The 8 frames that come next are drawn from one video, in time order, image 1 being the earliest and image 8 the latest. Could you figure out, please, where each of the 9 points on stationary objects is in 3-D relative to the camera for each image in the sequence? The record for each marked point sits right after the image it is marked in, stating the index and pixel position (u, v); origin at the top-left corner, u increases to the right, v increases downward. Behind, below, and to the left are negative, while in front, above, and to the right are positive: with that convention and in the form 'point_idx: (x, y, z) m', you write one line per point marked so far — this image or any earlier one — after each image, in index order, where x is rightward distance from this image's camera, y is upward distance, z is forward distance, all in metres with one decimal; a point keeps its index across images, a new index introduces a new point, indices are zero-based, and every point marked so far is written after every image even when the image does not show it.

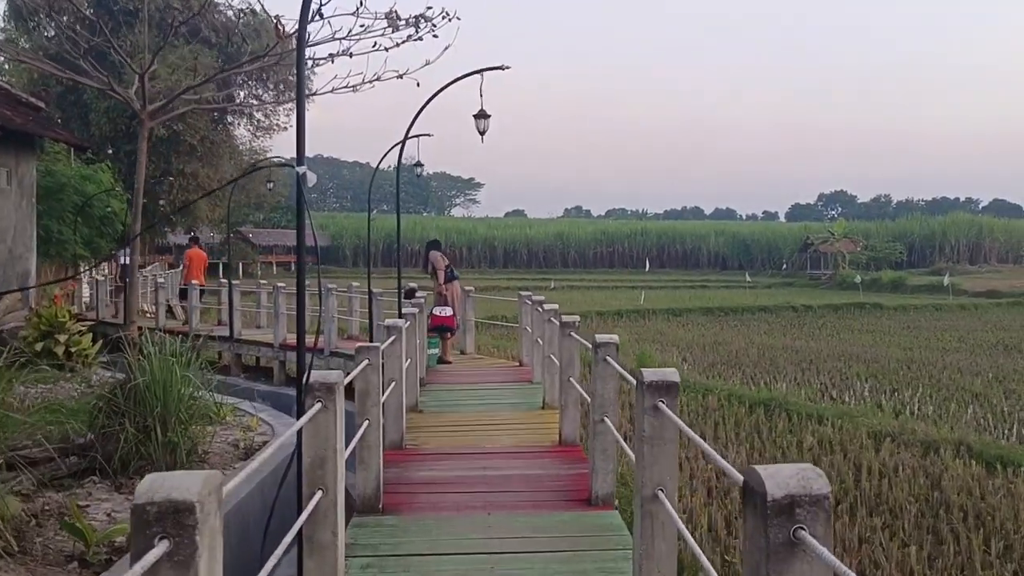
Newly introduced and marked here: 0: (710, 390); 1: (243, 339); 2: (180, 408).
0: (+3.0, -1.5, +13.3) m
1: (-3.8, -0.7, +12.6) m
2: (-2.3, -0.8, +6.3) m
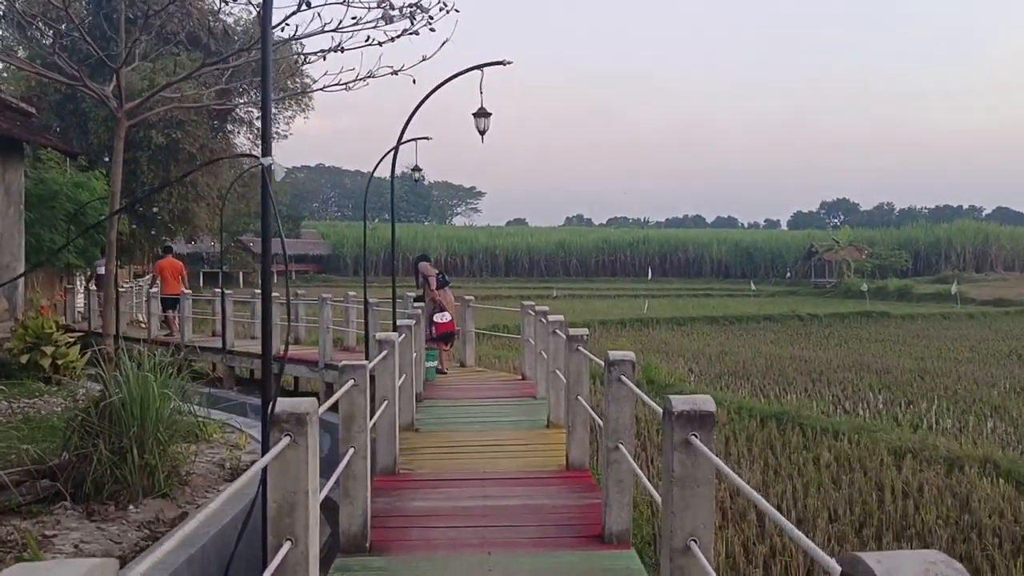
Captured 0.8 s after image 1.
0: (+3.0, -1.7, +12.8) m
1: (-3.8, -0.9, +12.2) m
2: (-2.3, -0.9, +5.8) m
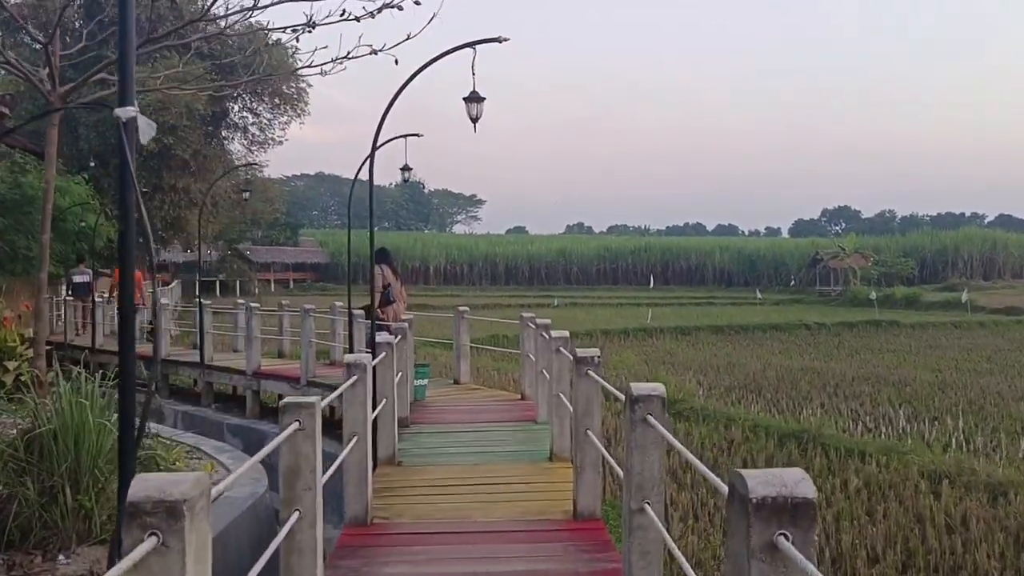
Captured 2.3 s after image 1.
0: (+3.0, -1.8, +12.0) m
1: (-3.8, -1.0, +11.3) m
2: (-2.3, -1.0, +5.0) m
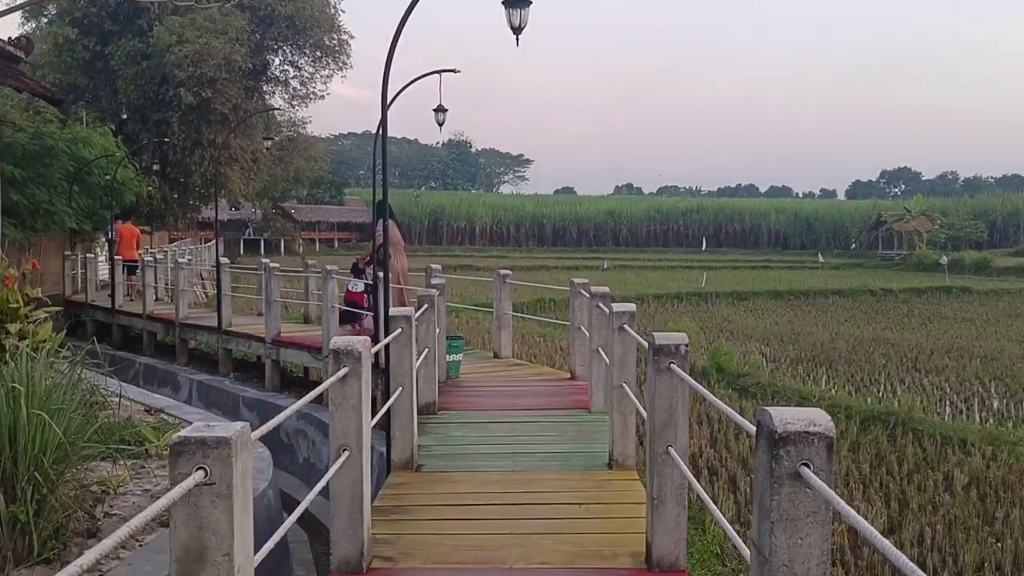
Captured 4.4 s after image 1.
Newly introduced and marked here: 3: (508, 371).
0: (+3.6, -1.3, +10.7) m
1: (-3.3, -0.5, +10.4) m
2: (-2.1, -0.8, +4.0) m
3: (0.0, -0.7, +7.5) m
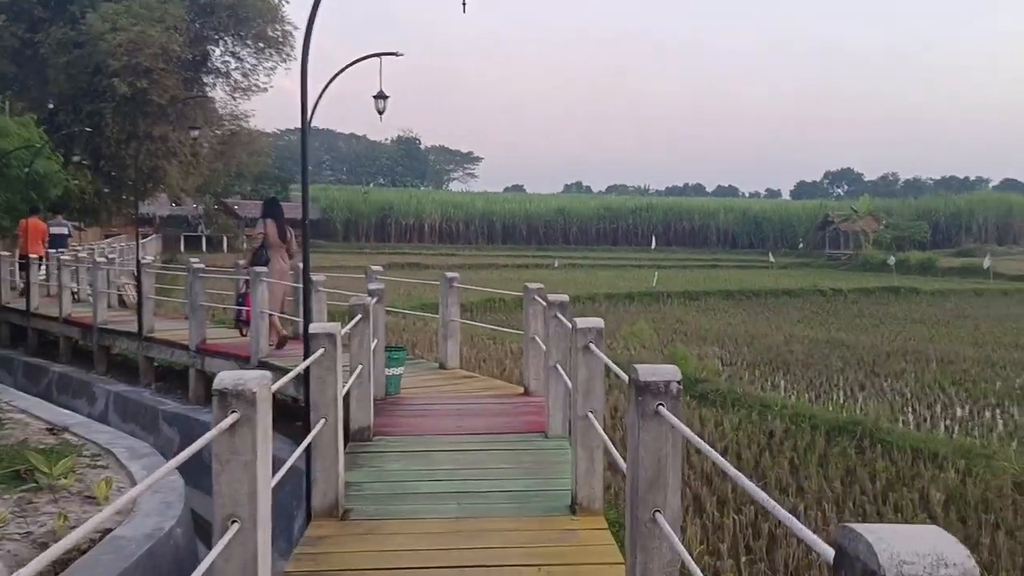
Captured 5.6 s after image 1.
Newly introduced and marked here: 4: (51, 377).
0: (+3.0, -1.4, +10.3) m
1: (-3.8, -0.5, +9.6) m
2: (-2.3, -0.8, +3.2) m
3: (-0.5, -0.7, +6.8) m
4: (-5.4, -1.0, +10.3) m
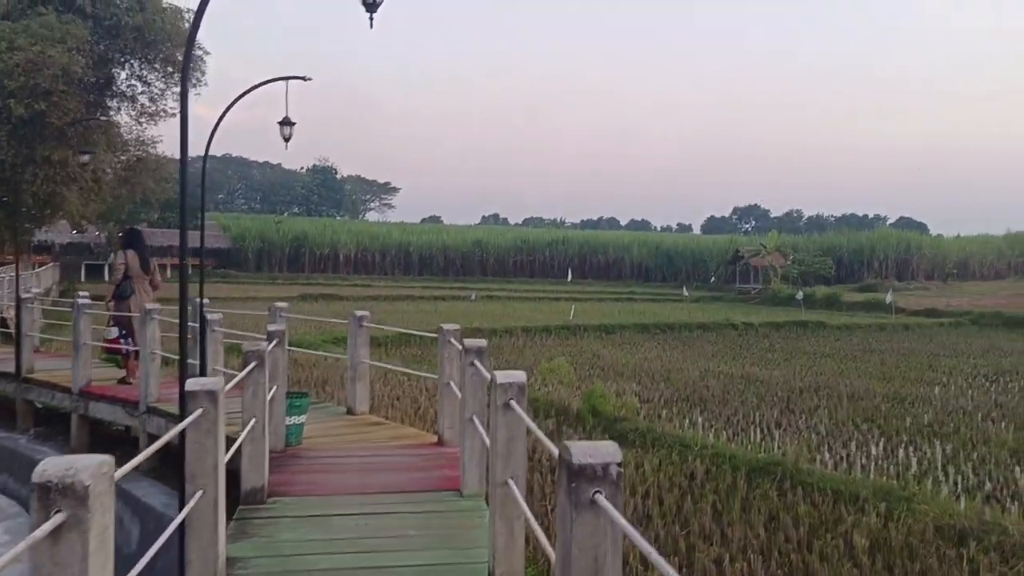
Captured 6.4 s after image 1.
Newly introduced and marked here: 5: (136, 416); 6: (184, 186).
0: (+2.0, -1.8, +10.1) m
1: (-4.7, -0.9, +8.8) m
2: (-2.6, -1.0, +2.6) m
3: (-1.1, -1.0, +6.3) m
4: (-6.3, -1.4, +9.3) m
5: (-3.2, -1.1, +7.5) m
6: (-2.6, +0.8, +6.8) m
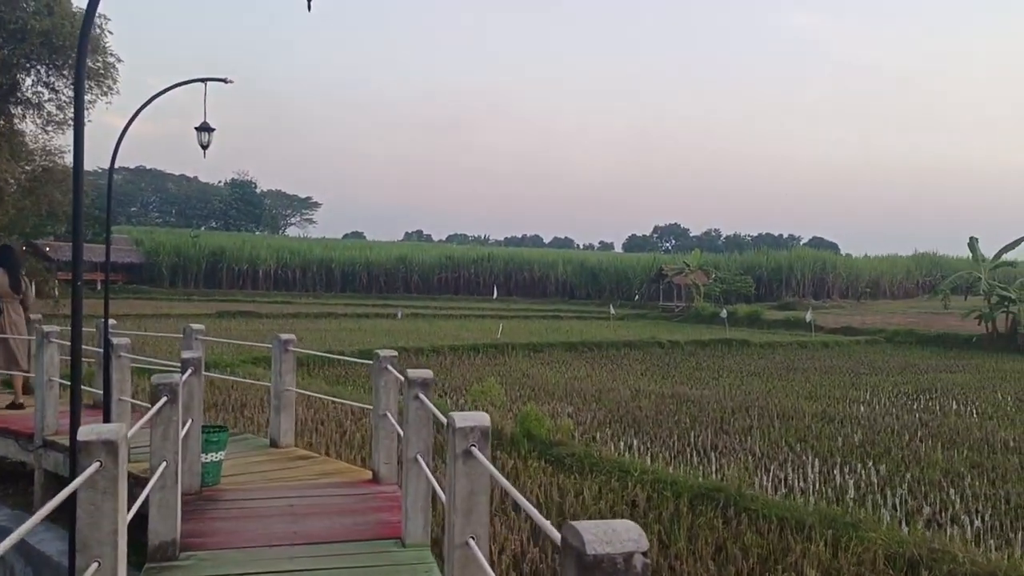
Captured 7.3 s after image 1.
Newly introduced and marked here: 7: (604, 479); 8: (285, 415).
0: (+1.3, -2.0, +9.7) m
1: (-5.3, -1.1, +7.9) m
2: (-2.7, -1.0, +1.9) m
3: (-1.5, -1.2, +5.8) m
4: (-6.9, -1.6, +8.3) m
5: (-3.6, -1.2, +6.7) m
6: (-3.0, +0.6, +6.2) m
7: (+1.0, -2.1, +9.6) m
8: (-1.8, -1.0, +7.2) m
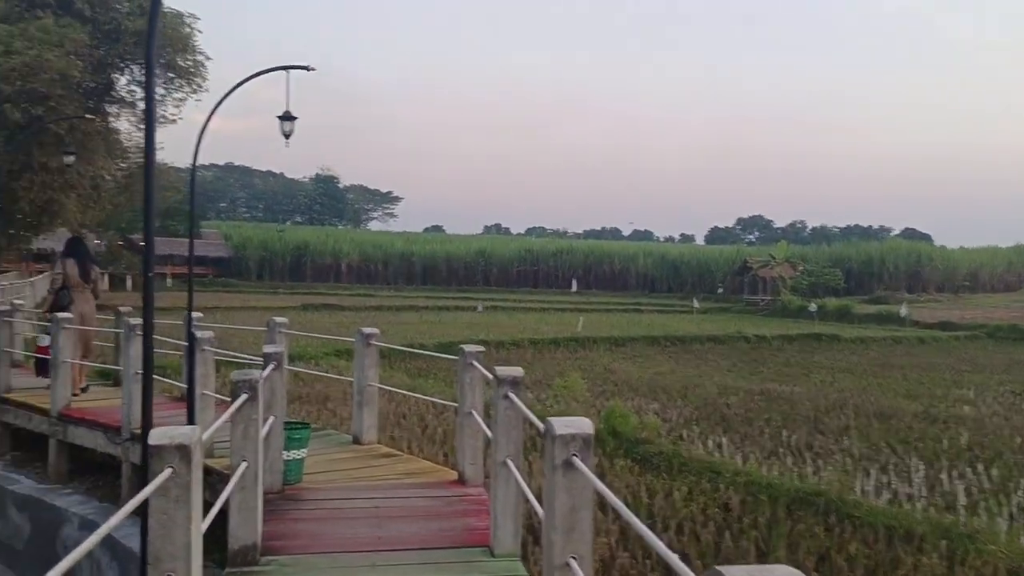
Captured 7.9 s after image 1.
0: (+2.2, -1.9, +9.3) m
1: (-4.5, -1.0, +8.0) m
2: (-2.4, -1.0, +1.9) m
3: (-0.9, -1.1, +5.6) m
4: (-6.1, -1.5, +8.6) m
5: (-3.0, -1.2, +6.7) m
6: (-2.4, +0.7, +6.2) m
7: (+1.9, -2.0, +9.2) m
8: (-1.1, -0.9, +7.1) m
